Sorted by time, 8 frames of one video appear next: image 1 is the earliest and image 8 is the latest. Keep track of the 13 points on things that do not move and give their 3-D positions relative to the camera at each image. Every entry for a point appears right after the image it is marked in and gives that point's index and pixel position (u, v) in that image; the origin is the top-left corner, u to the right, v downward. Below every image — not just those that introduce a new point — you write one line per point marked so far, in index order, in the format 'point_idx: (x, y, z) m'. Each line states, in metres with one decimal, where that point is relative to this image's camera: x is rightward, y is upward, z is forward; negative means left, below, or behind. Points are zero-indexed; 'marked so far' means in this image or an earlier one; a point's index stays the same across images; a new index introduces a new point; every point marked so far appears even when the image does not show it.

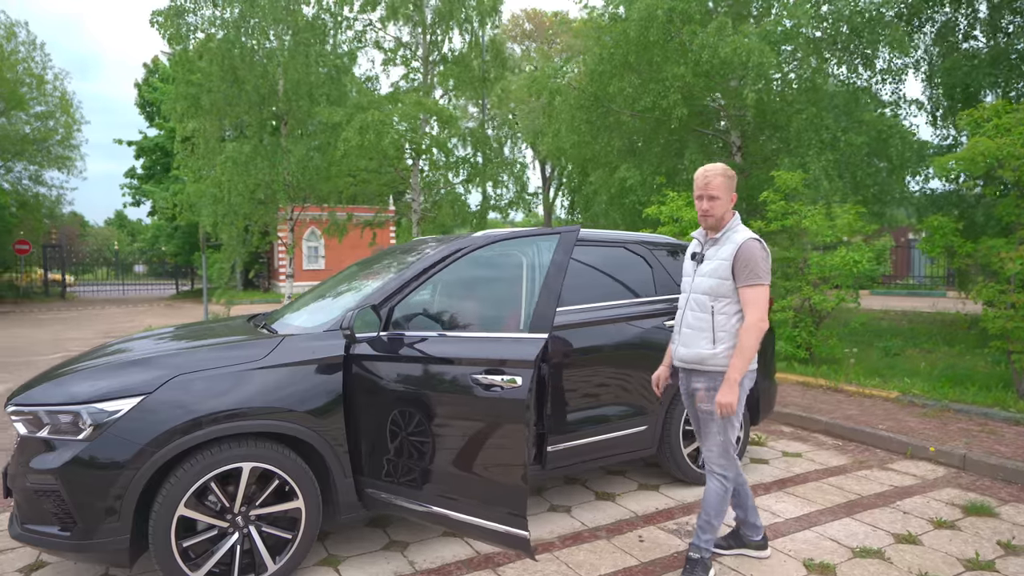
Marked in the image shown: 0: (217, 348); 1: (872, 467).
0: (-1.5, -0.3, +3.2) m
1: (+2.6, -1.3, +4.7) m
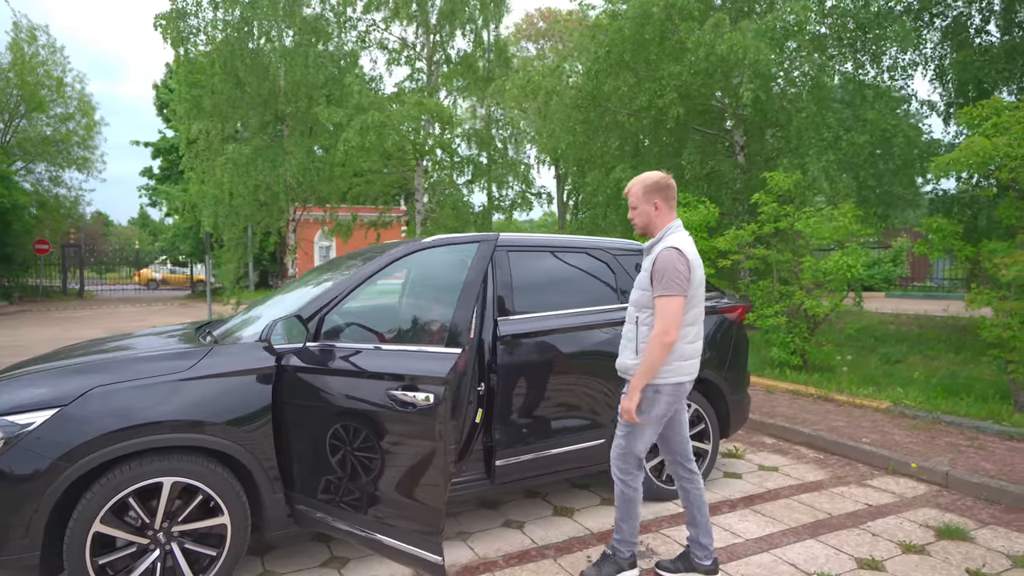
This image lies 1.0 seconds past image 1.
0: (-1.8, -0.3, +3.1) m
1: (+2.4, -1.4, +4.5) m
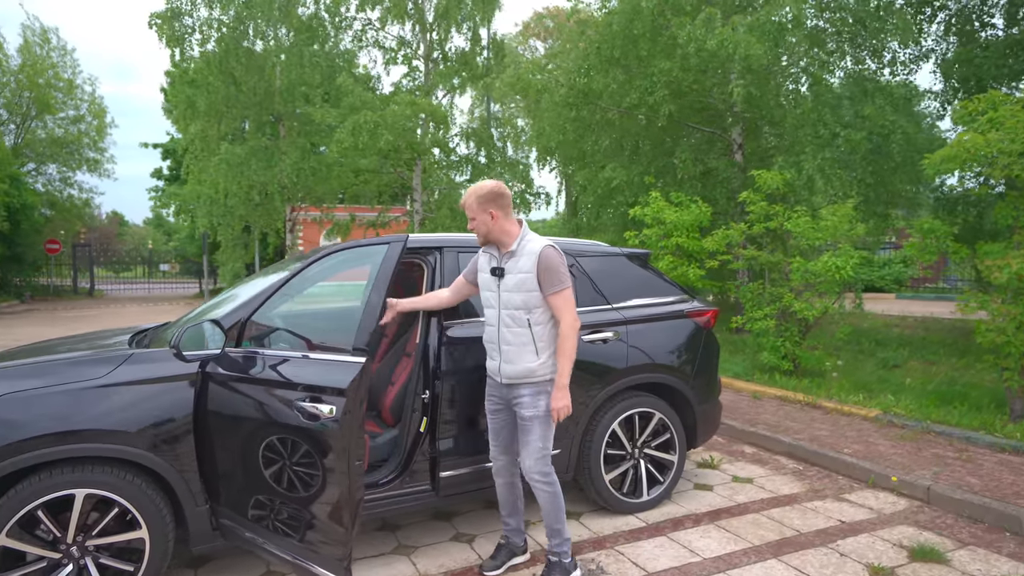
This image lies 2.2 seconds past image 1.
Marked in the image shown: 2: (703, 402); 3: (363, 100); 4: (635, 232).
0: (-2.1, -0.4, +3.0) m
1: (+2.1, -1.4, +4.3) m
2: (+1.3, -0.8, +4.3) m
3: (-3.3, +4.1, +13.9) m
4: (+1.8, +0.8, +9.3) m
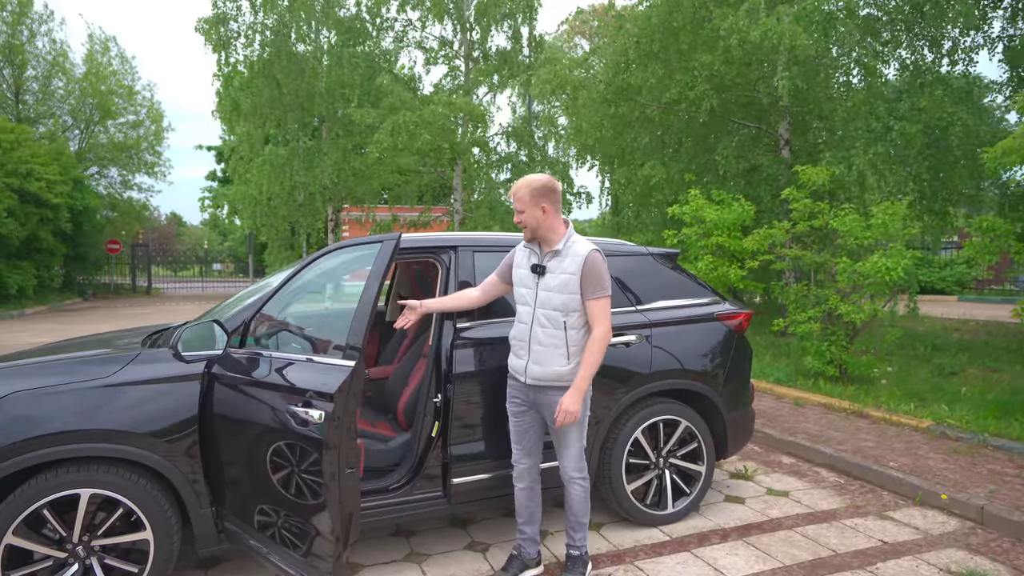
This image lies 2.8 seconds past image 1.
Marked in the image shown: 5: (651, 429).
0: (-2.1, -0.3, +3.0) m
1: (+2.2, -1.4, +4.0) m
2: (+1.4, -0.8, +4.1) m
3: (-2.5, +4.1, +14.0) m
4: (+2.3, +0.8, +9.1) m
5: (+0.8, -0.8, +3.8) m
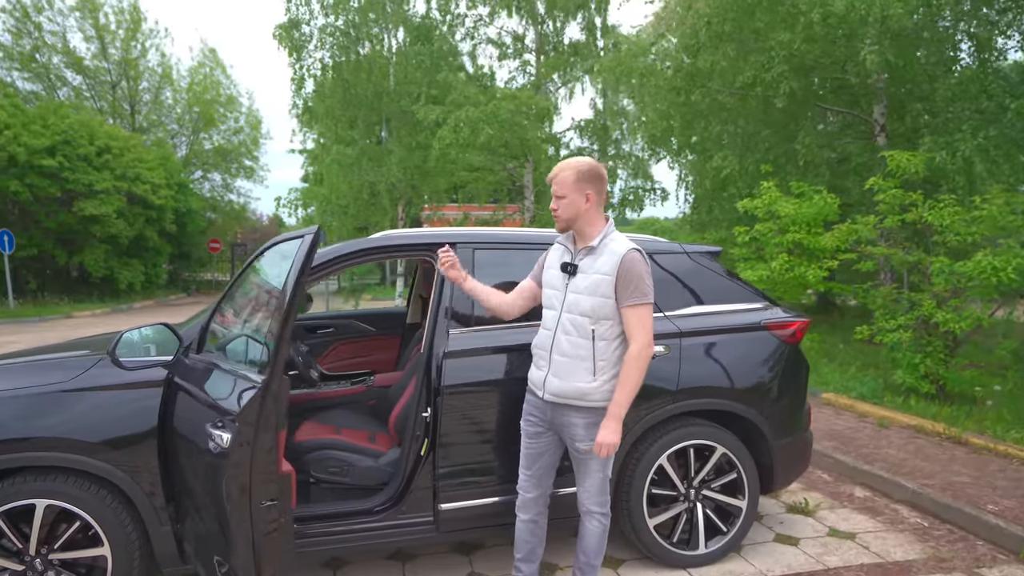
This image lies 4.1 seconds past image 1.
0: (-2.1, -0.3, +2.9) m
1: (+2.2, -1.4, +3.2) m
2: (+1.5, -0.8, +3.4) m
3: (-1.0, +4.1, +13.8) m
4: (+3.0, +0.8, +8.3) m
5: (+0.8, -0.9, +3.3) m
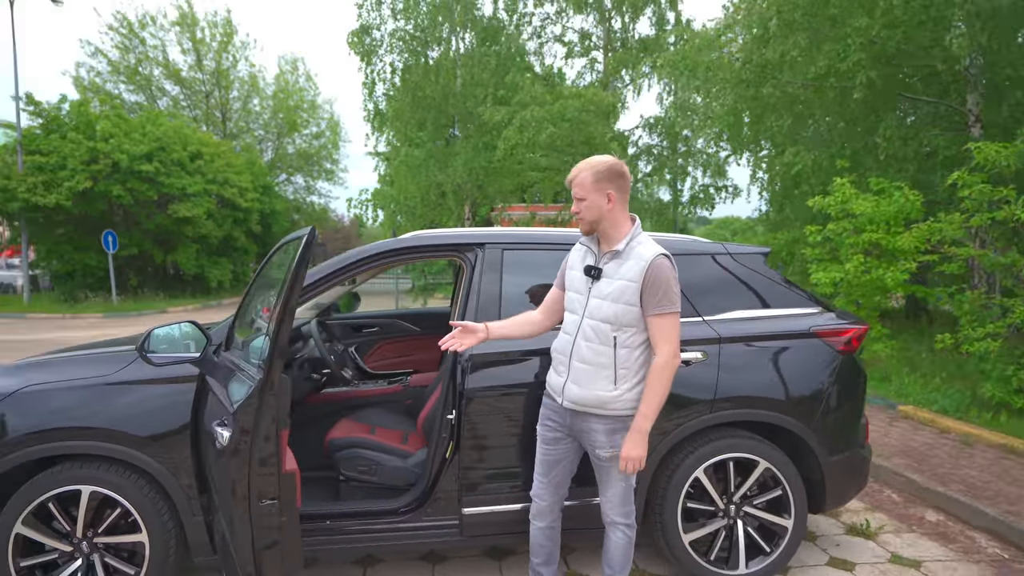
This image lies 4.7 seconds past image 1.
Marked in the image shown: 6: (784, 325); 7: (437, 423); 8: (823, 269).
0: (-2.0, -0.3, +3.0) m
1: (+2.4, -1.4, +2.9) m
2: (+1.6, -0.8, +3.2) m
3: (+0.4, +4.1, +13.8) m
4: (+3.7, +0.7, +7.8) m
5: (+1.0, -0.9, +3.1) m
6: (+1.4, -0.2, +3.2) m
7: (-0.4, -0.6, +3.1) m
8: (+3.5, +0.2, +7.2) m
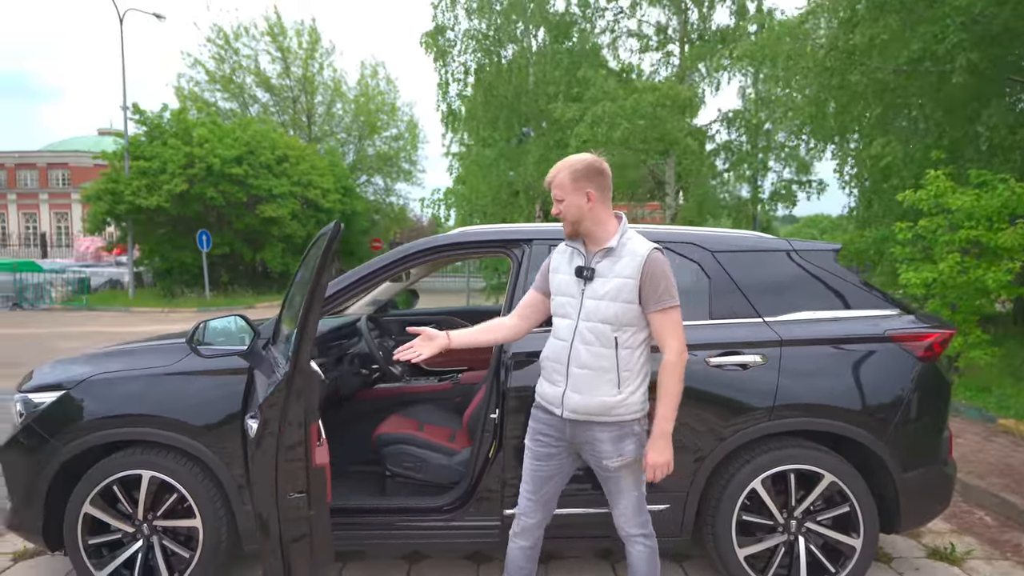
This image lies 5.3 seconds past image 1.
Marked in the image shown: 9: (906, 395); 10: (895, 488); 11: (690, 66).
0: (-1.8, -0.3, +3.2) m
1: (+2.5, -1.5, +2.5) m
2: (+1.8, -0.8, +2.9) m
3: (+1.9, +4.1, +13.5) m
4: (+4.5, +0.7, +7.2) m
5: (+1.2, -0.9, +2.9) m
6: (+1.6, -0.2, +3.0) m
7: (-0.1, -0.6, +3.0) m
8: (+4.2, +0.2, +6.7) m
9: (+1.7, -0.5, +2.9) m
10: (+1.7, -0.9, +2.9) m
11: (+3.9, +4.9, +14.1) m
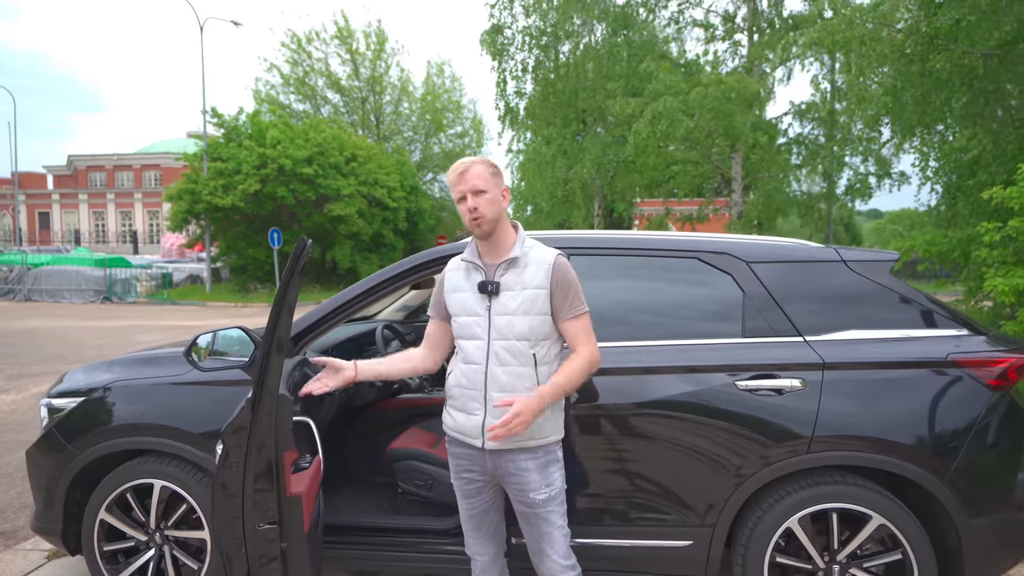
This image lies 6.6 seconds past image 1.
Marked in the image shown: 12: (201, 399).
0: (-1.7, -0.3, +3.2) m
1: (+2.5, -1.5, +2.1) m
2: (+1.9, -0.9, +2.5) m
3: (+3.1, +4.1, +13.1) m
4: (+5.0, +0.6, +6.5) m
5: (+1.2, -0.9, +2.6) m
6: (+1.7, -0.3, +2.6) m
7: (-0.1, -0.7, +2.9) m
8: (+4.6, +0.1, +6.0) m
9: (+1.8, -0.6, +2.5) m
10: (+1.8, -1.0, +2.6) m
11: (+5.2, +4.8, +13.4) m
12: (-1.4, -0.5, +2.9) m
